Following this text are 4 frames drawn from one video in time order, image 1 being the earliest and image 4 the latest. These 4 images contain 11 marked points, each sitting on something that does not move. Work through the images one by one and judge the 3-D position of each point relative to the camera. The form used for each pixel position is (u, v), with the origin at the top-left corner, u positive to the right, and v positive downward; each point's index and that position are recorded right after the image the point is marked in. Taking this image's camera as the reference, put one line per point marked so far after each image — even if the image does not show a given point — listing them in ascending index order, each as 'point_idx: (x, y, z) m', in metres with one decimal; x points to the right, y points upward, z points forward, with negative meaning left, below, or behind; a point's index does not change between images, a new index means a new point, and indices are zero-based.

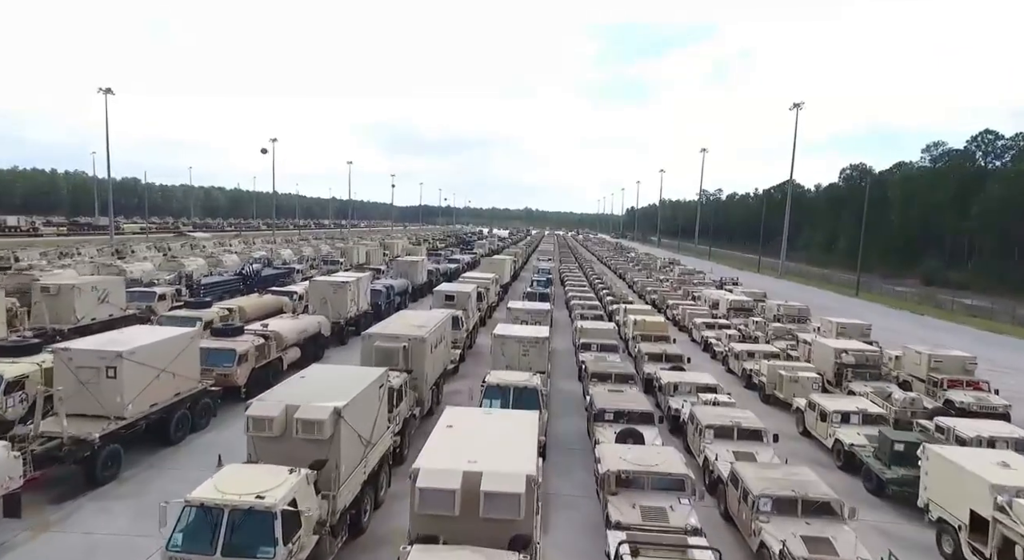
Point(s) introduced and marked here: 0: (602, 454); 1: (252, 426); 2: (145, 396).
0: (+2.0, -3.9, +13.2) m
1: (-4.6, -2.6, +10.2) m
2: (-9.2, -2.9, +14.7) m
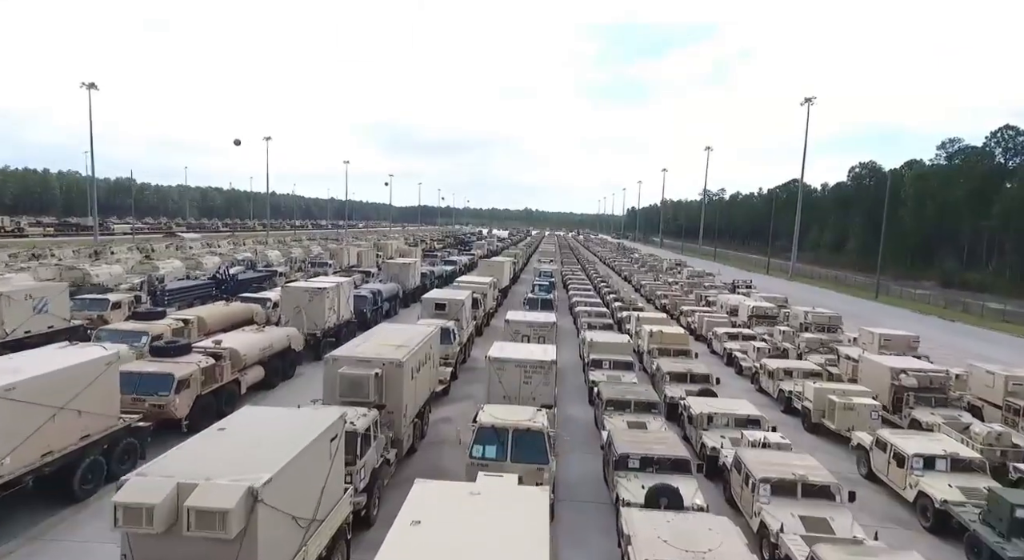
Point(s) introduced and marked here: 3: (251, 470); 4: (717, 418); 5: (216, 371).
0: (+2.0, -4.2, +9.8) m
1: (-4.6, -2.8, +6.8) m
2: (-9.3, -3.2, +11.3) m
3: (-3.4, -2.5, +7.6) m
4: (+5.5, -3.7, +15.7) m
5: (-8.7, -2.7, +17.2) m
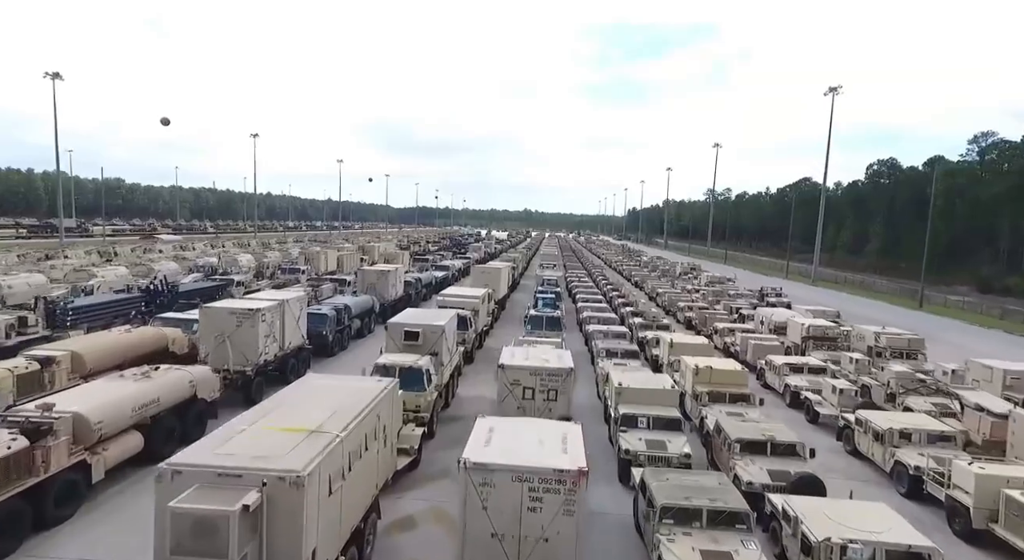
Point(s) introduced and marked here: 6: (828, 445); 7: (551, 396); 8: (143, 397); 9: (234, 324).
0: (+1.9, -4.7, +3.3) m
1: (-4.7, -3.3, +0.3) m
2: (-9.3, -3.7, +4.8) m
3: (-3.5, -3.0, +1.1) m
4: (+5.4, -4.3, +9.2) m
5: (-8.8, -3.2, +10.7) m
6: (+9.3, -4.8, +17.2) m
7: (+0.9, -2.7, +13.6) m
8: (-8.8, -2.7, +13.9) m
9: (-9.1, -1.4, +19.0) m
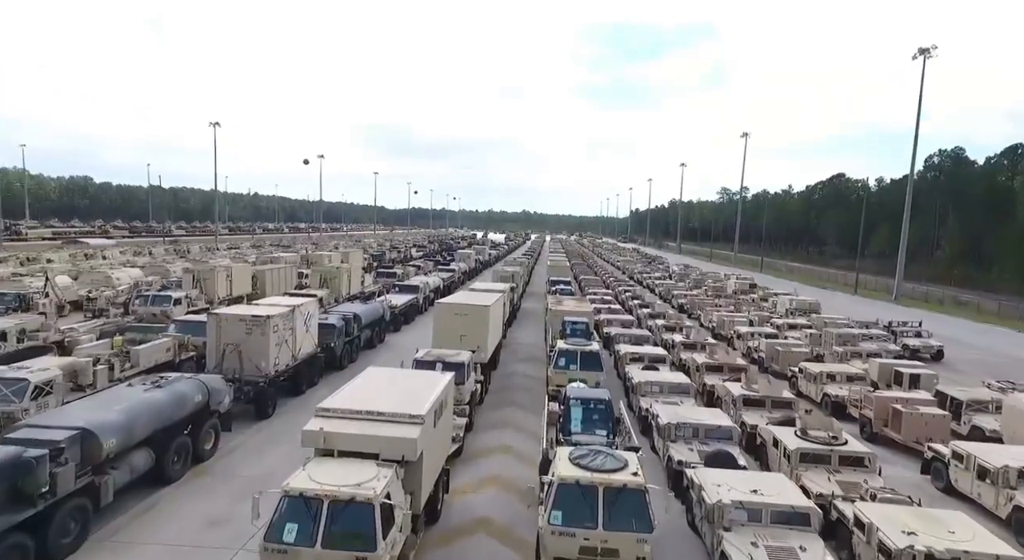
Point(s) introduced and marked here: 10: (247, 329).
0: (+2.0, -6.3, -14.2) m
1: (-4.6, -4.9, -17.1) m
2: (-9.3, -5.3, -12.7) m
3: (-3.4, -4.6, -16.3) m
4: (+5.4, -5.9, -8.2) m
5: (-8.8, -4.8, -6.8) m
6: (+9.3, -6.4, -0.3) m
7: (+0.9, -4.3, -3.9) m
8: (-8.8, -4.3, -3.5) m
9: (-9.1, -3.0, +1.6) m
10: (-8.3, -1.5, +17.9) m
